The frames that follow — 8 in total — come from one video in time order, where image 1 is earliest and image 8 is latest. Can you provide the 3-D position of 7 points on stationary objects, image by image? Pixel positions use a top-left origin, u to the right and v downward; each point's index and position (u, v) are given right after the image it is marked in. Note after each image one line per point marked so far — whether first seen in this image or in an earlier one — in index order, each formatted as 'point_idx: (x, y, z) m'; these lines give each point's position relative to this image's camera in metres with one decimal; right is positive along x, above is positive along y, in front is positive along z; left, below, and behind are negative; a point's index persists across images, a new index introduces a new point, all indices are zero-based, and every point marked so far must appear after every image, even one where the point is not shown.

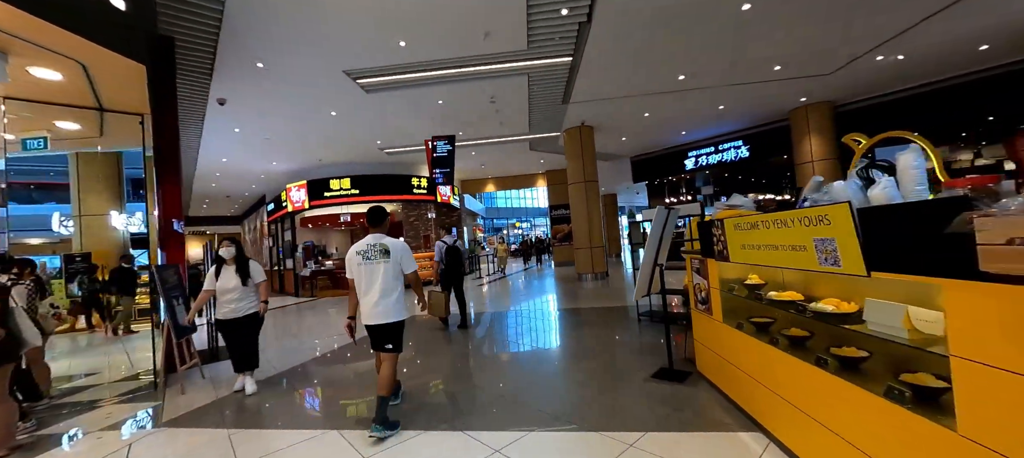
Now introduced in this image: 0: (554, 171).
0: (+1.7, +2.3, +14.4) m
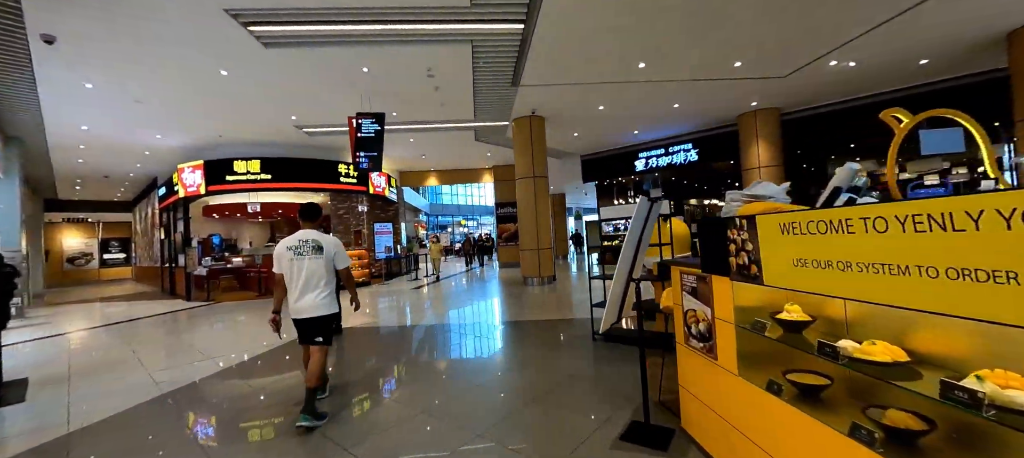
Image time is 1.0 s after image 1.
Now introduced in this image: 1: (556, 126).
0: (-0.4, +2.4, +13.5) m
1: (+1.1, +2.5, +9.4) m
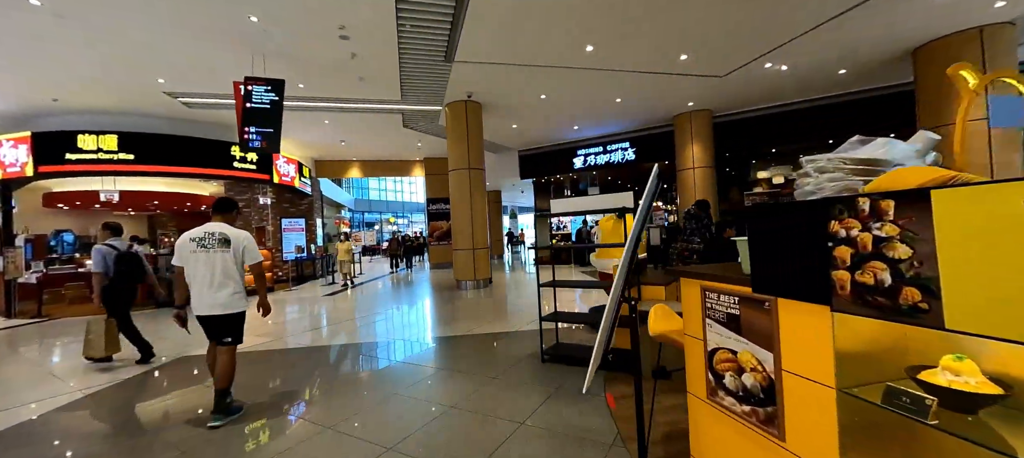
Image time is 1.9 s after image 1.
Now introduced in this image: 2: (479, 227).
0: (-2.7, +2.4, +12.4) m
1: (-0.4, +2.6, +8.6) m
2: (-0.7, +0.1, +7.3) m
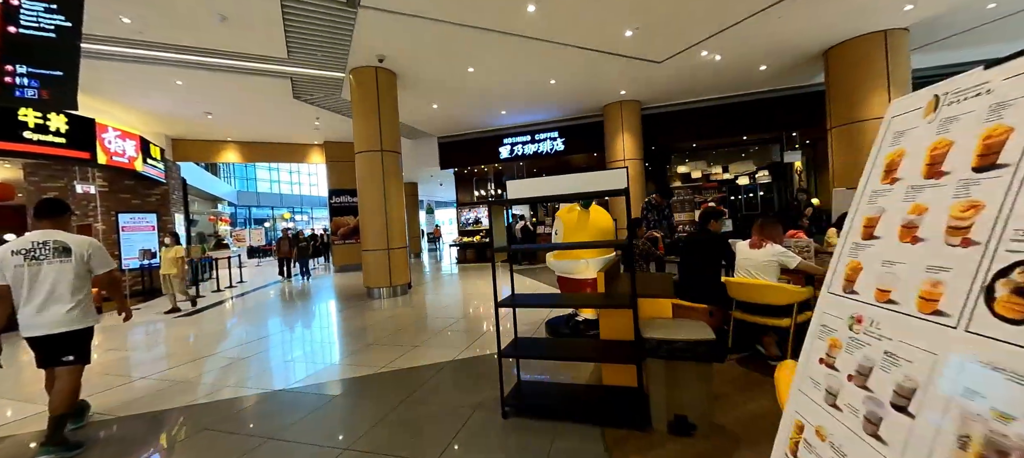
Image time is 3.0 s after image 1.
0: (-5.0, +2.5, +10.4) m
1: (-2.0, +2.7, +7.3) m
2: (-1.9, +0.2, +6.0) m
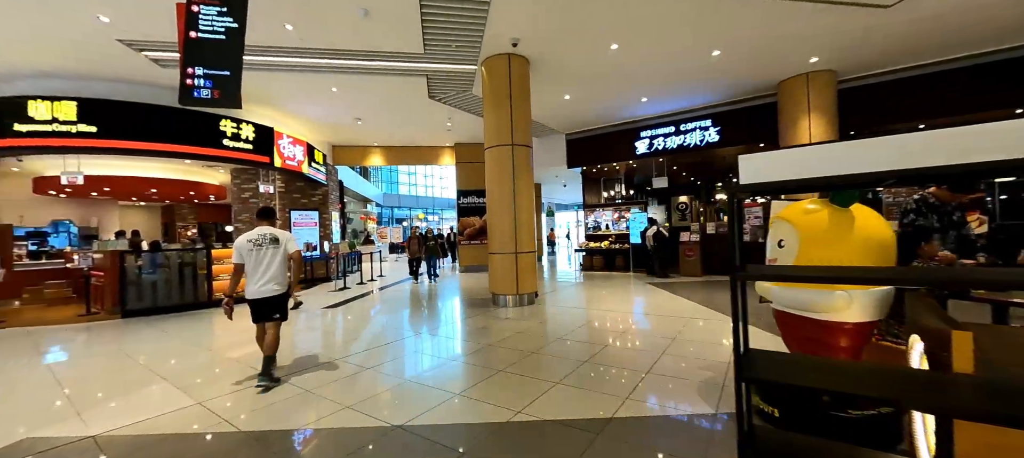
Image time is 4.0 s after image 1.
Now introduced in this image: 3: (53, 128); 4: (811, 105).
0: (-1.4, +2.5, +10.6) m
1: (+0.6, +2.6, +6.6) m
2: (+0.2, +0.1, +5.4) m
3: (-5.8, +1.3, +4.6) m
4: (+5.6, +2.3, +6.8) m
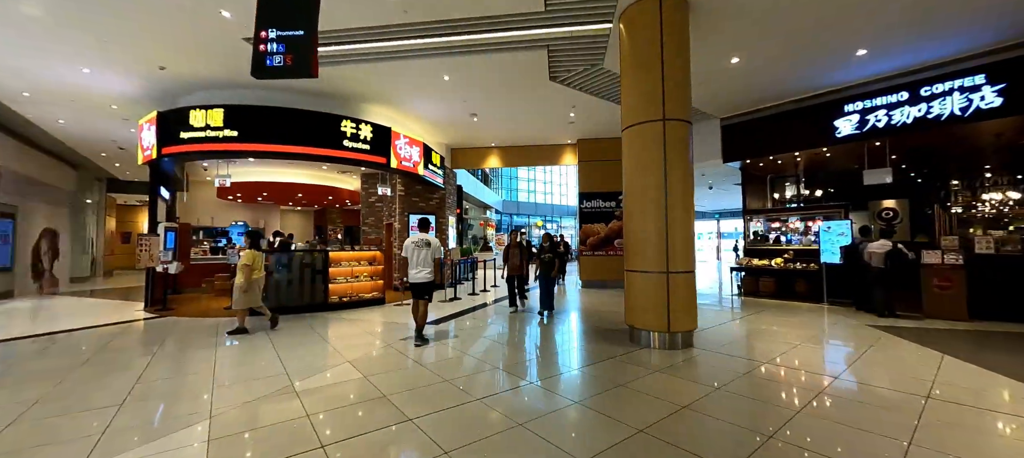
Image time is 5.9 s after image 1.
0: (+2.0, +2.3, +9.3) m
1: (+2.6, +2.5, +4.9) m
2: (+1.7, 0.0, +3.8) m
3: (-4.2, +1.3, +5.0) m
4: (+7.4, +2.1, +3.5) m
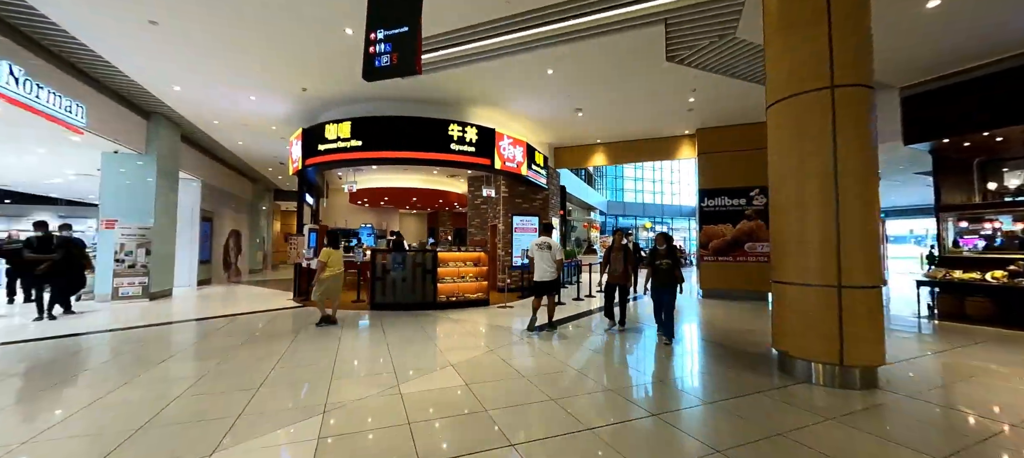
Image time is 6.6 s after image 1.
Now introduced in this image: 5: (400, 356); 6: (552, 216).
0: (+4.4, +2.3, +8.1) m
1: (+3.8, +2.5, +3.7) m
2: (+2.7, 0.0, +2.9) m
3: (-2.7, +1.3, +5.6) m
4: (+8.0, +2.1, +1.0) m
5: (-1.2, -1.3, +3.8) m
6: (+0.9, +0.3, +8.7) m
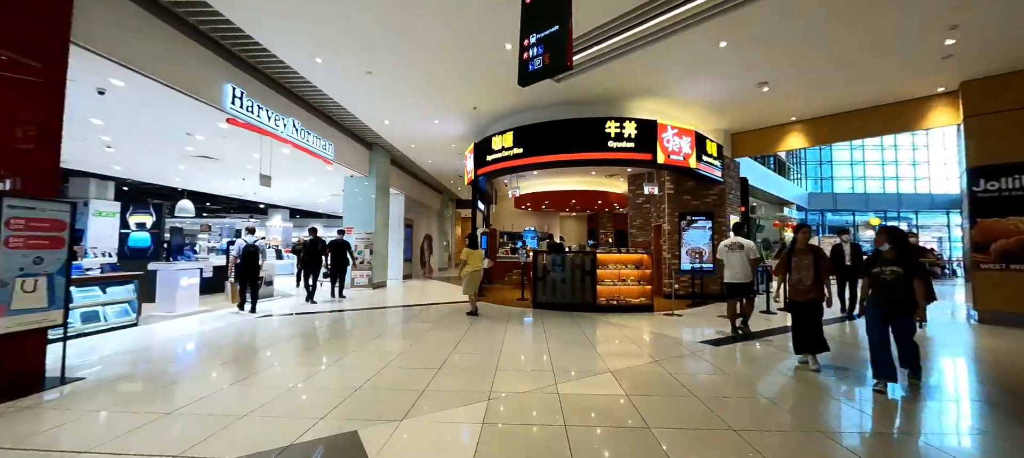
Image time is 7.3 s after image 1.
0: (+7.3, +2.4, +5.4) m
1: (+4.9, +2.6, +1.7) m
2: (+3.6, +0.1, +1.4) m
3: (-0.2, +1.2, +6.1) m
4: (+7.6, +2.3, -2.5) m
5: (+0.5, -1.3, +3.8) m
6: (+4.4, +0.3, +7.4) m
